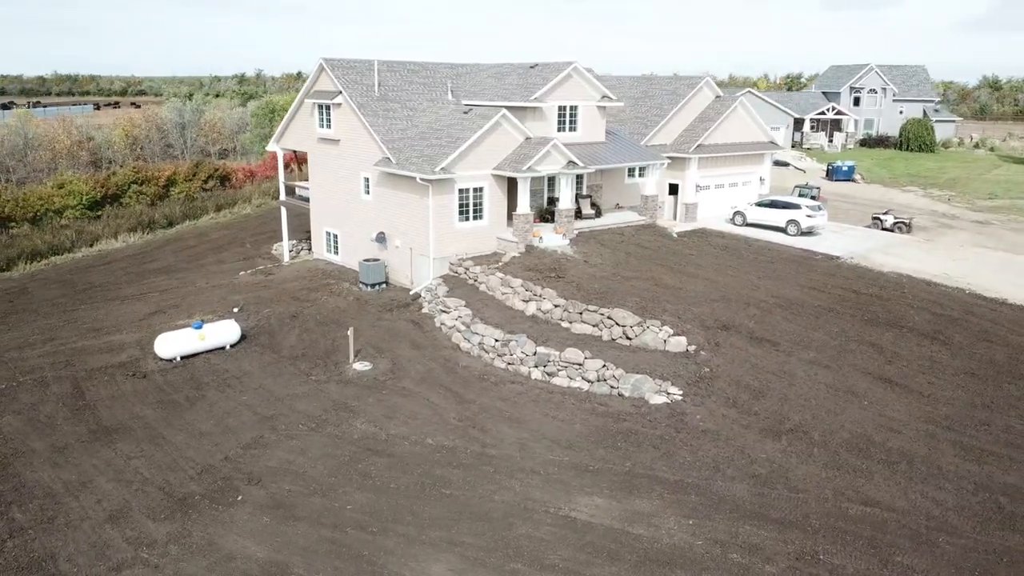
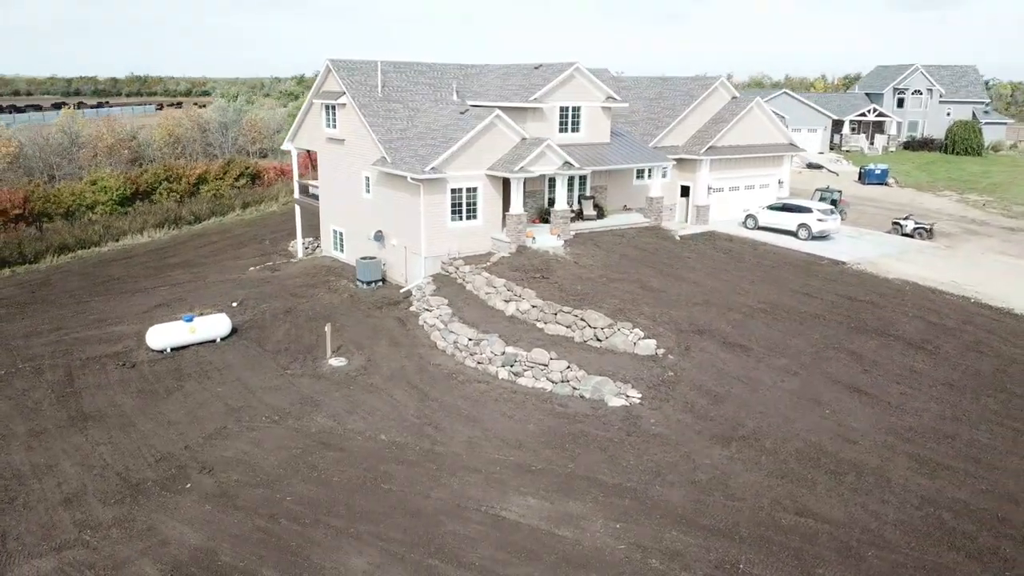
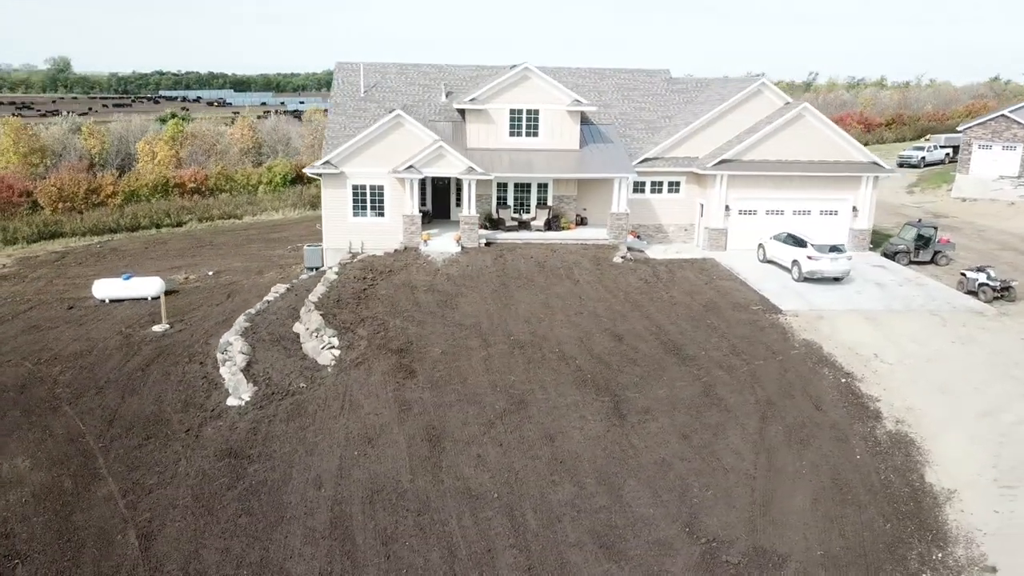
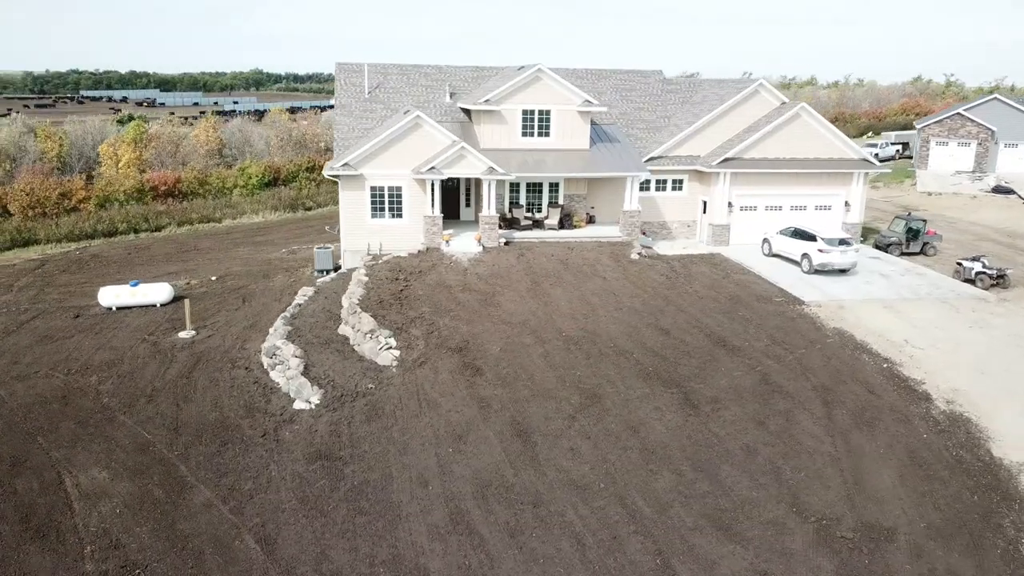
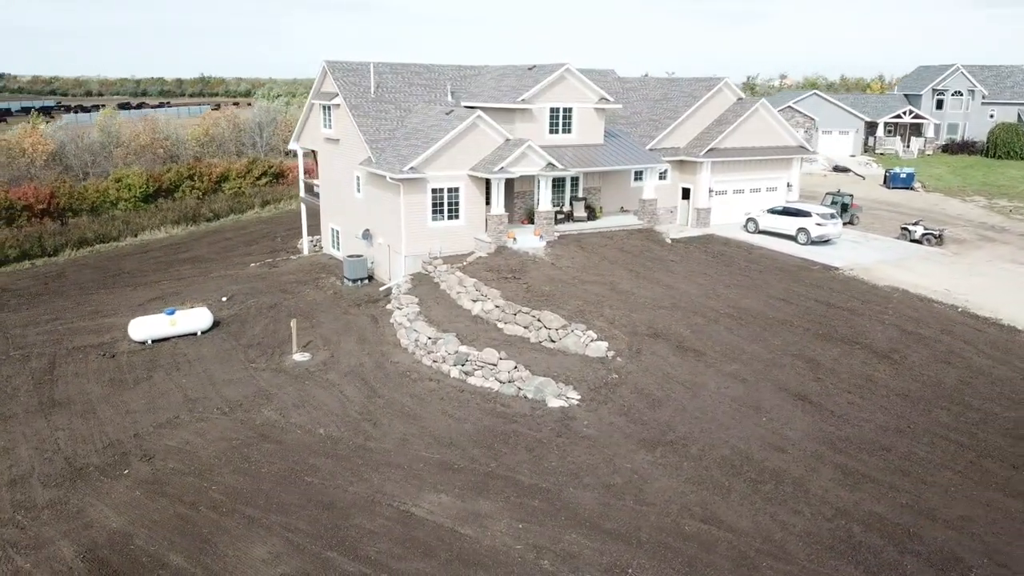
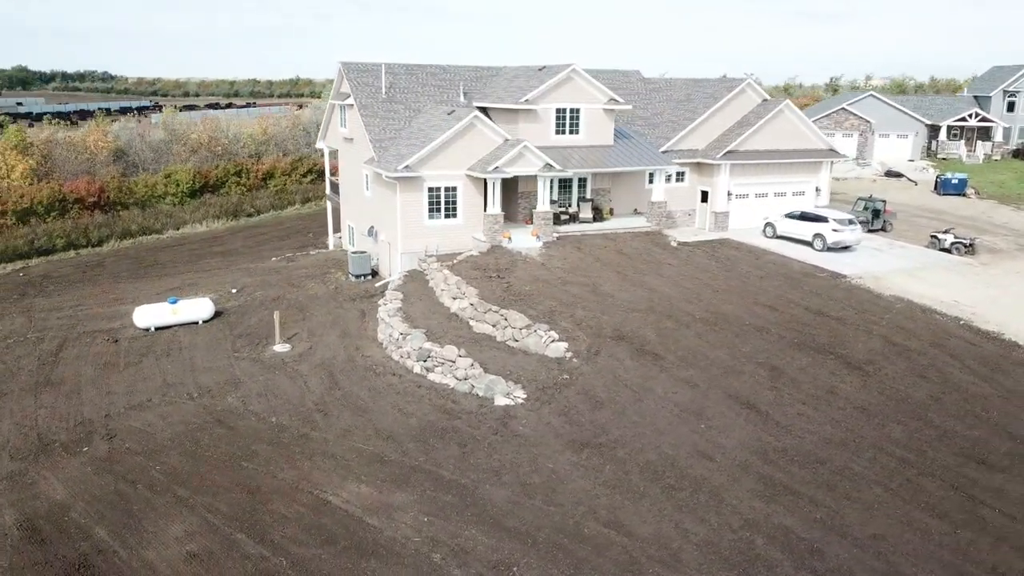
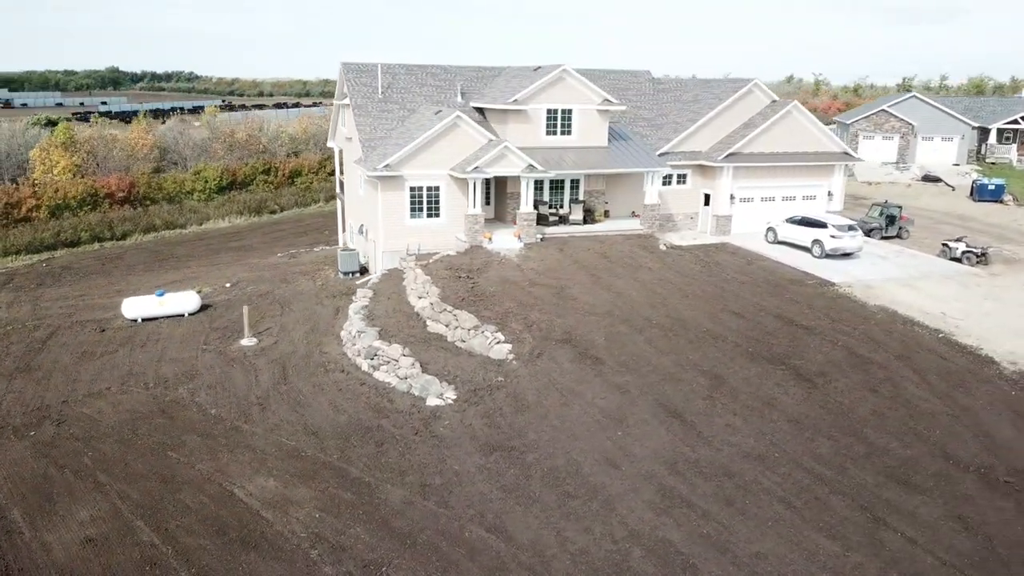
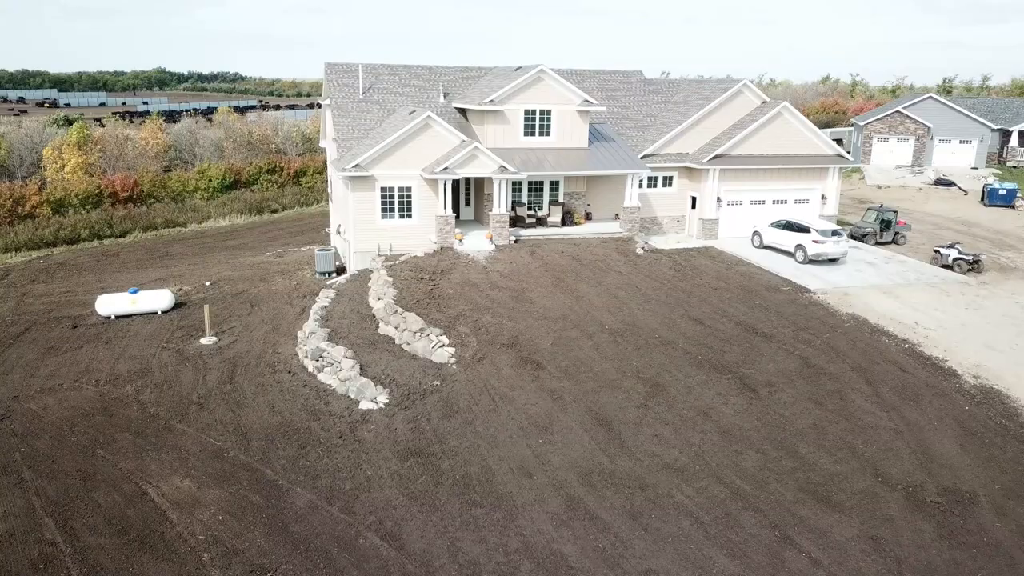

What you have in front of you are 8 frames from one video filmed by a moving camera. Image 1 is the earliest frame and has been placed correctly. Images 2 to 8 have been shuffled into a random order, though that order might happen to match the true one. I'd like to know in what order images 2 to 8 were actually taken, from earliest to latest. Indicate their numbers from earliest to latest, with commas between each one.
2, 5, 6, 7, 8, 4, 3
